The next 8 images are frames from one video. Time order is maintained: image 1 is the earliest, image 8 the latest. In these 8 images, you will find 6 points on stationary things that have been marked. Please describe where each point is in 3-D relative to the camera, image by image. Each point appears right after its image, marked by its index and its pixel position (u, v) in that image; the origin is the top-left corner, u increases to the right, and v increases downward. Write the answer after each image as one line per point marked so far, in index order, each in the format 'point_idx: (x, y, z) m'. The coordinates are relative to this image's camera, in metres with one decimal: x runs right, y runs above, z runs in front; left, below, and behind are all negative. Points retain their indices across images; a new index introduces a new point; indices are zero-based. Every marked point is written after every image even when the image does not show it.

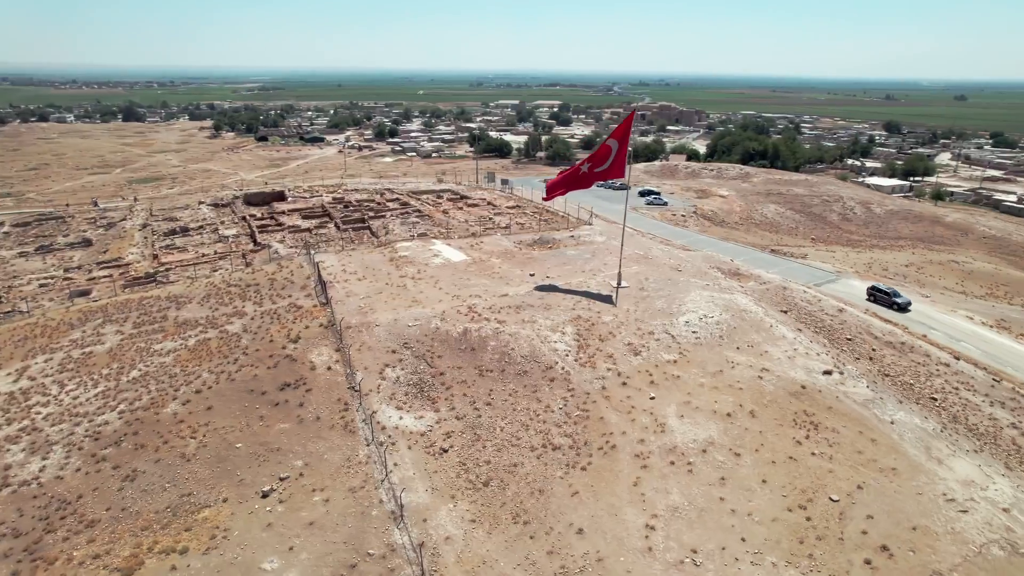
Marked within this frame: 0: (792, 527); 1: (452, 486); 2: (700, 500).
0: (+7.4, -6.3, +17.1) m
1: (-1.7, -5.8, +19.0) m
2: (+5.3, -5.9, +18.0) m
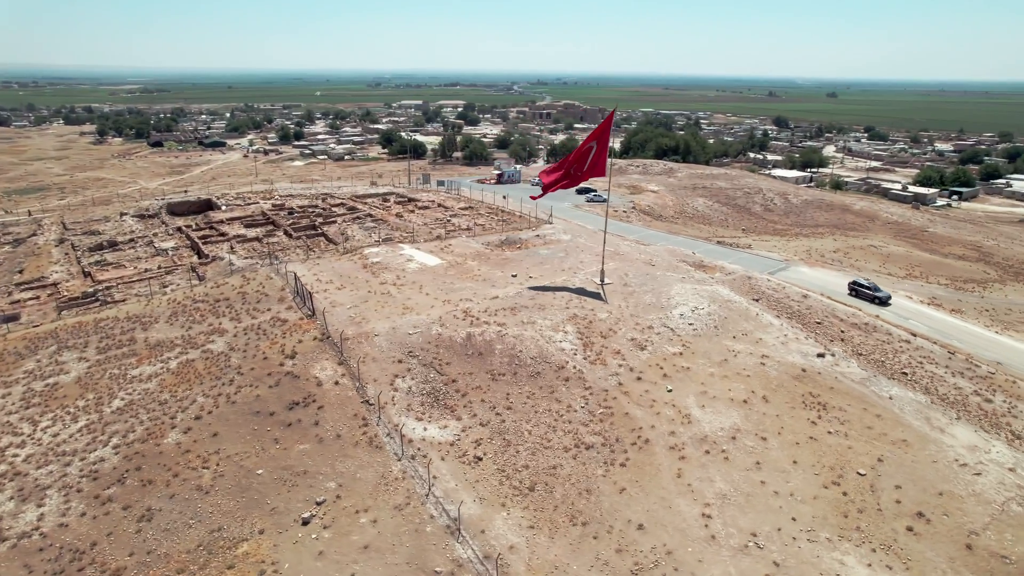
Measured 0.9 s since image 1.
0: (+9.0, -6.0, +18.0) m
1: (-0.3, -6.0, +18.6) m
2: (+6.7, -5.7, +18.6) m
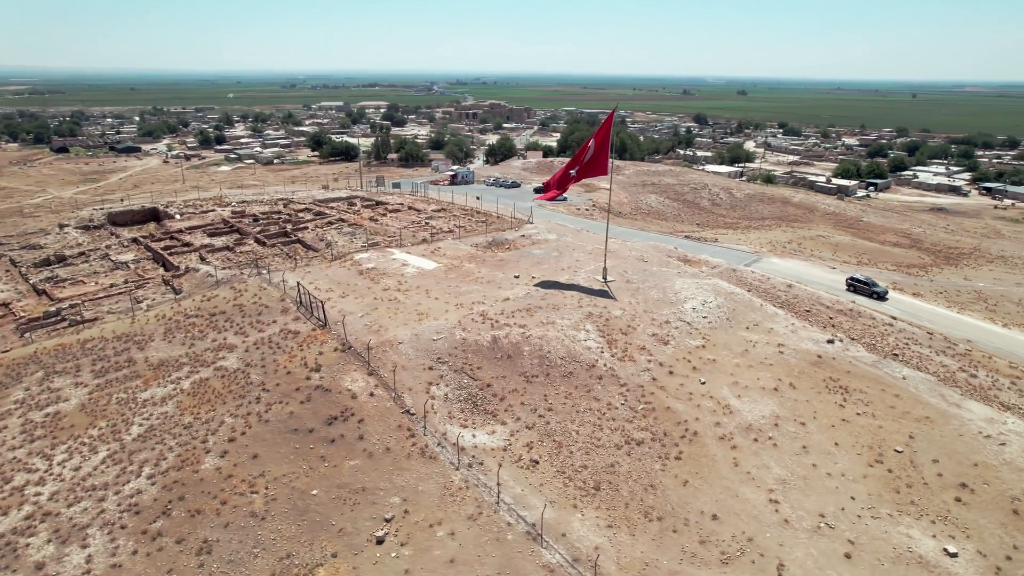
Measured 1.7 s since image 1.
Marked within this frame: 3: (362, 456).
0: (+10.9, -5.6, +19.0) m
1: (+1.6, -6.0, +18.6) m
2: (+8.5, -5.4, +19.3) m
3: (-4.5, -5.1, +19.6) m
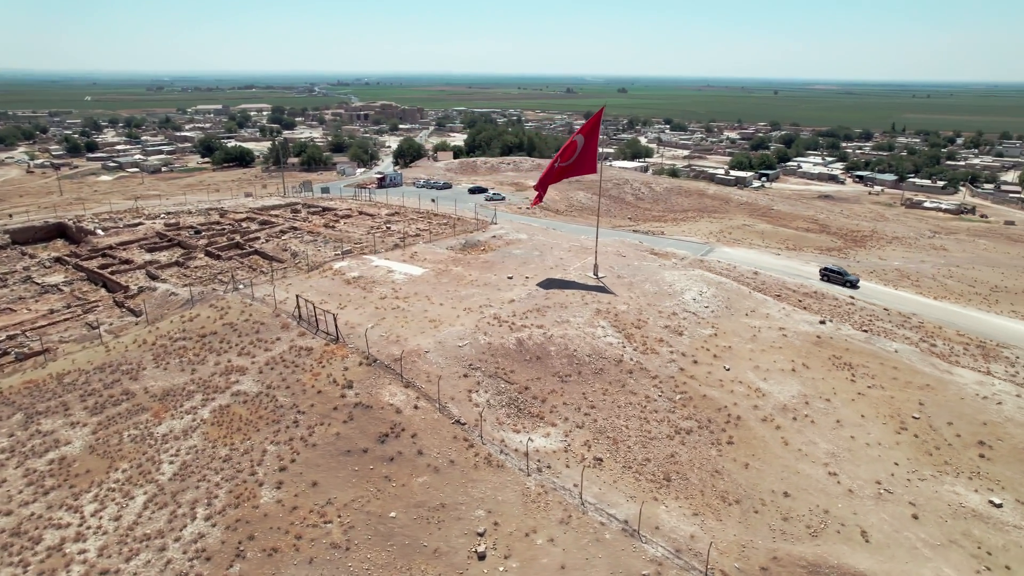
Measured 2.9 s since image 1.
0: (+12.9, -5.0, +20.8) m
1: (+3.8, -5.9, +18.8) m
2: (+10.5, -5.0, +20.7) m
3: (-2.4, -5.3, +18.9) m
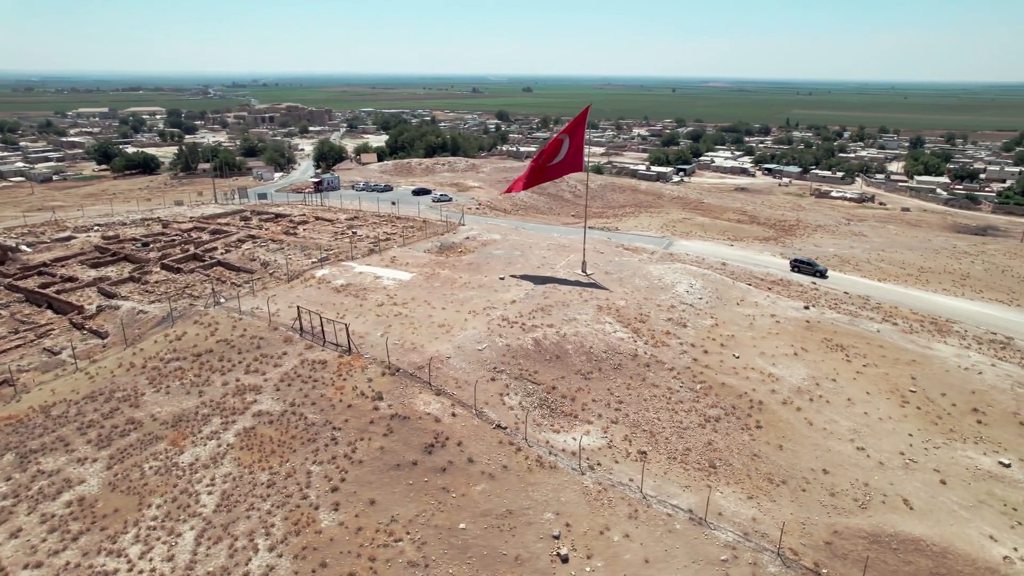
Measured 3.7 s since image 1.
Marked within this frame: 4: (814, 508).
0: (+14.1, -4.4, +22.4) m
1: (+5.4, -5.7, +19.3) m
2: (+11.8, -4.5, +22.0) m
3: (-0.8, -5.4, +18.5) m
4: (+8.5, -6.2, +18.1) m
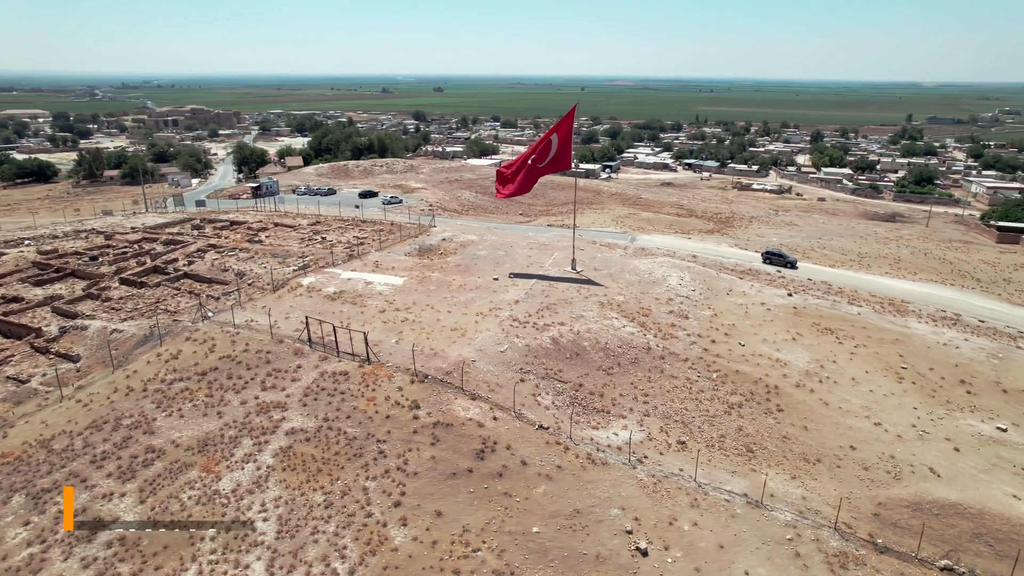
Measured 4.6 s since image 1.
0: (+15.1, -3.8, +24.2) m
1: (+6.9, -5.4, +19.9) m
2: (+12.8, -3.9, +23.5) m
3: (+0.9, -5.4, +18.3) m
4: (+10.1, -5.8, +19.2) m
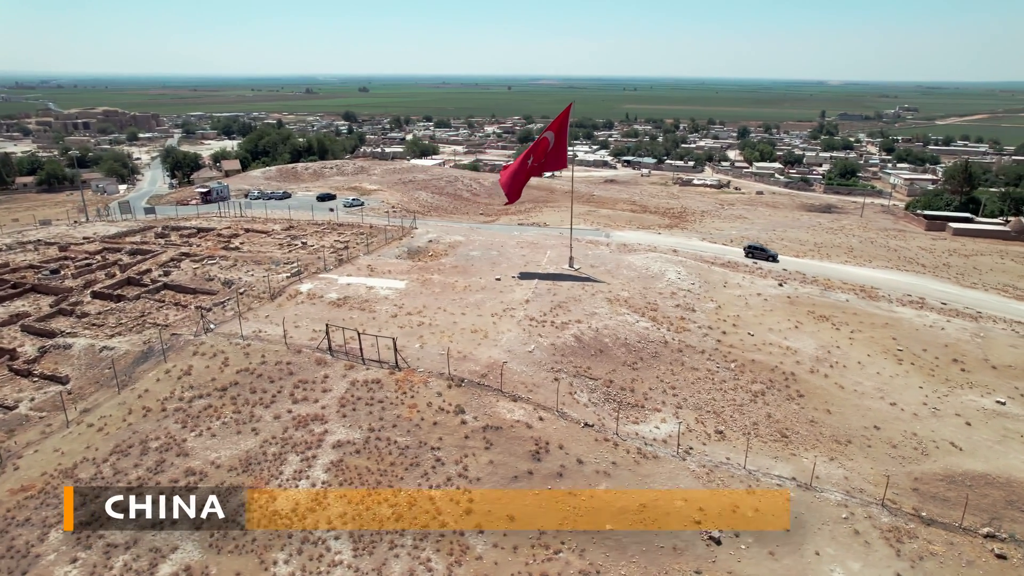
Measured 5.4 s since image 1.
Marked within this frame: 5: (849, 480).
0: (+16.0, -3.2, +25.6) m
1: (+8.4, -5.2, +20.6) m
2: (+13.8, -3.5, +24.7) m
3: (+2.6, -5.4, +18.4) m
4: (+11.6, -5.4, +20.2) m
5: (+10.0, -5.7, +19.2) m
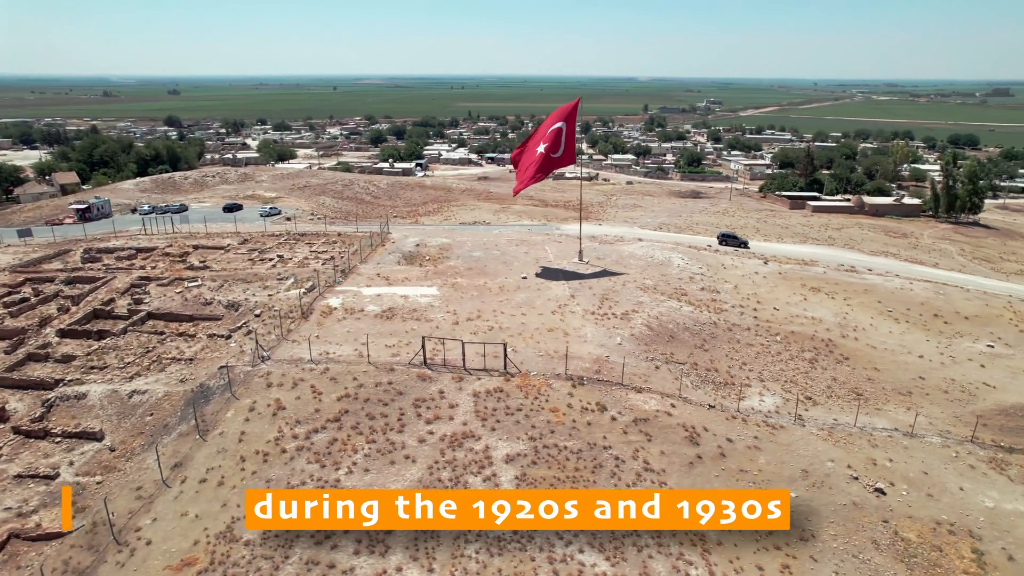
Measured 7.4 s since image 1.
0: (+18.4, -1.7, +29.6) m
1: (+12.4, -4.2, +22.9) m
2: (+16.5, -2.1, +28.2) m
3: (+7.3, -4.9, +19.3) m
4: (+15.6, -4.2, +23.2) m
5: (+14.3, -4.6, +22.0) m
